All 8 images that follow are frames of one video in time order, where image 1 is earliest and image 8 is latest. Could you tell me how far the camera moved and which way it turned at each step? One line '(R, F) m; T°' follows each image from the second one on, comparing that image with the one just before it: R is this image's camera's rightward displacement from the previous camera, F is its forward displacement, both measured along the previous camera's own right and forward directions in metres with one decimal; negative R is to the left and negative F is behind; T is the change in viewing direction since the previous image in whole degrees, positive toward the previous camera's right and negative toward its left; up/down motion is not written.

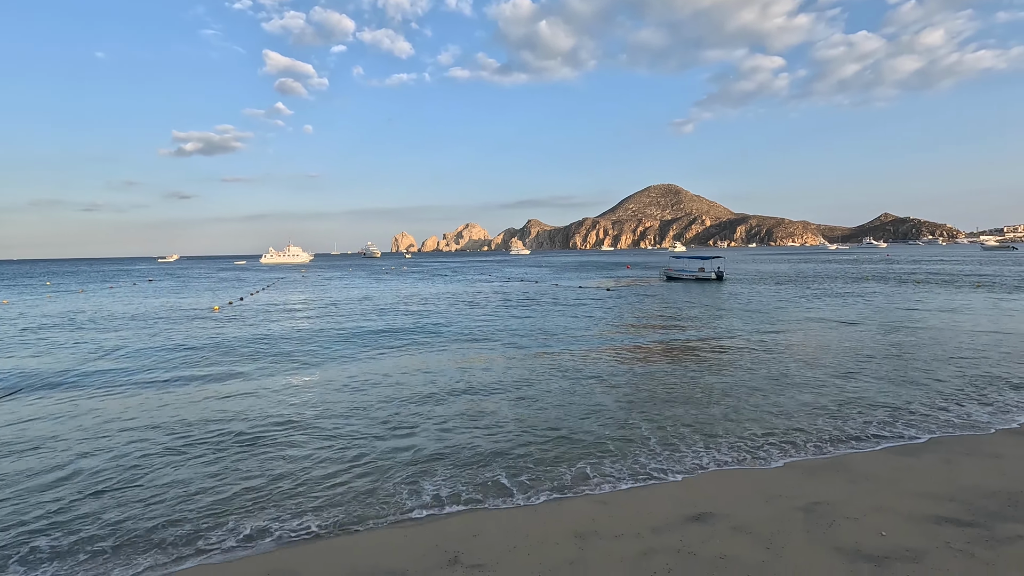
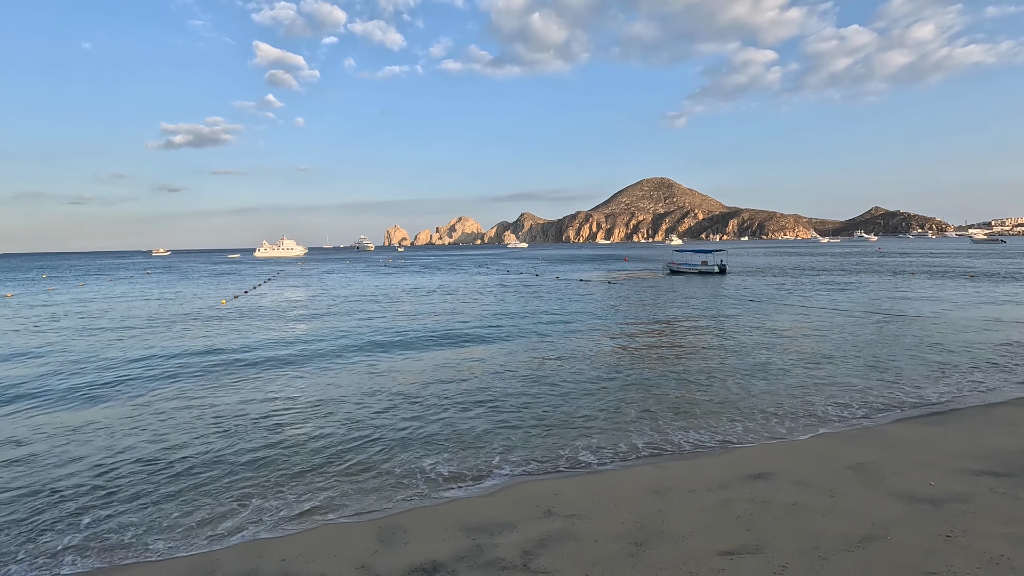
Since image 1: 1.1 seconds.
(-1.0, -0.5) m; +1°
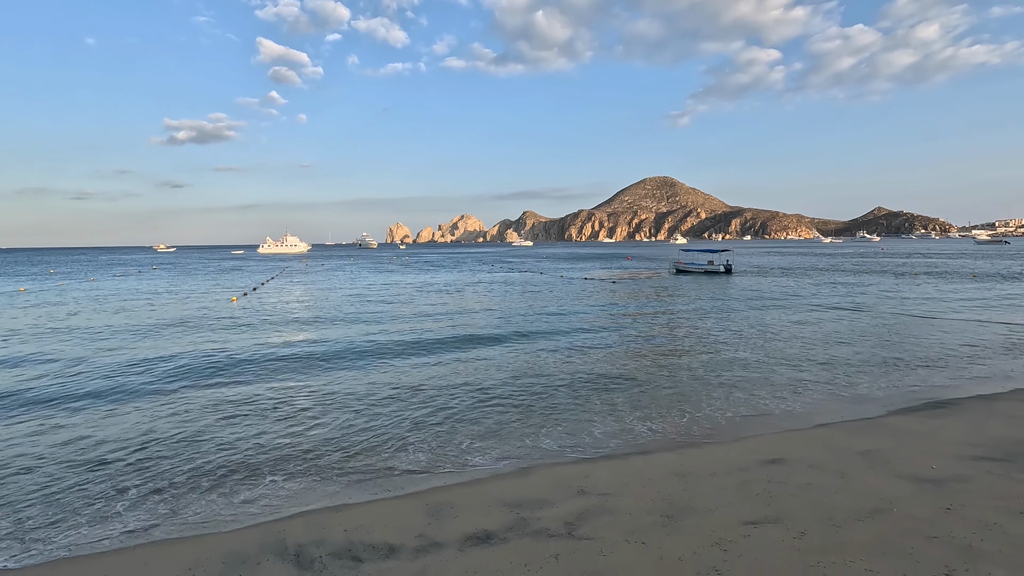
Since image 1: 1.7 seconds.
(-0.4, -0.5) m; 0°
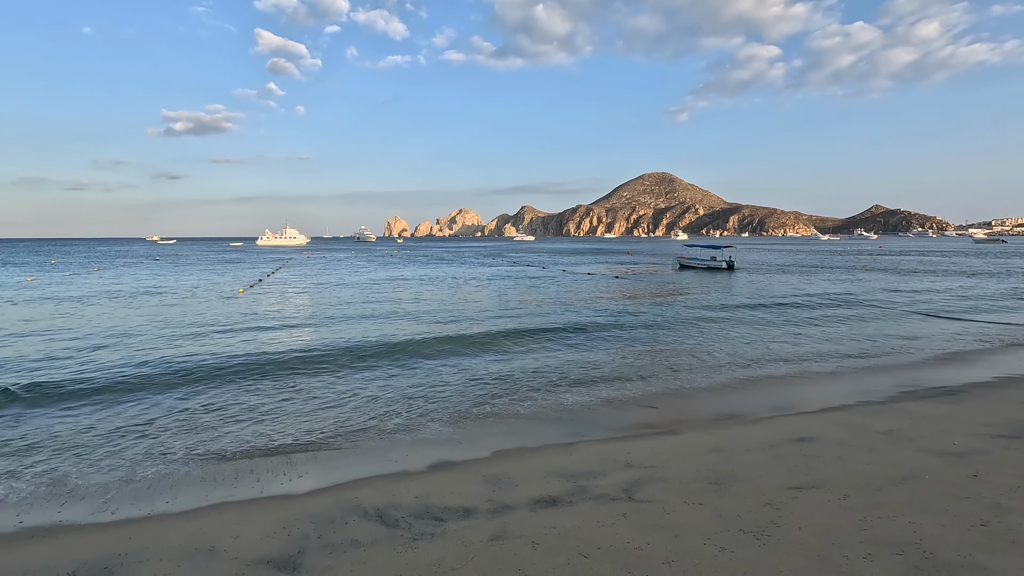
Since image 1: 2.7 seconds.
(-0.7, -0.4) m; 0°
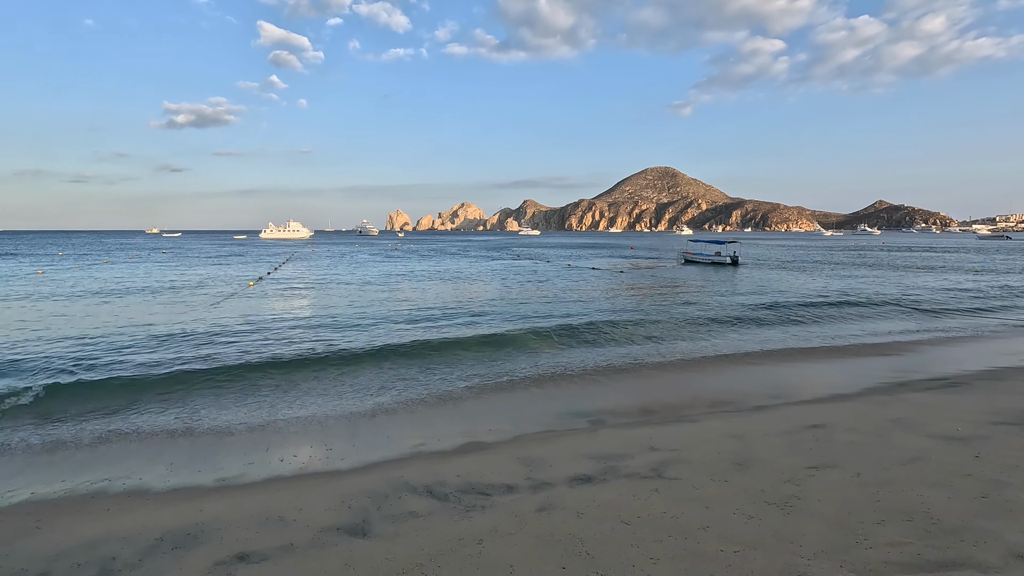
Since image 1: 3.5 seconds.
(-0.4, -0.4) m; 0°
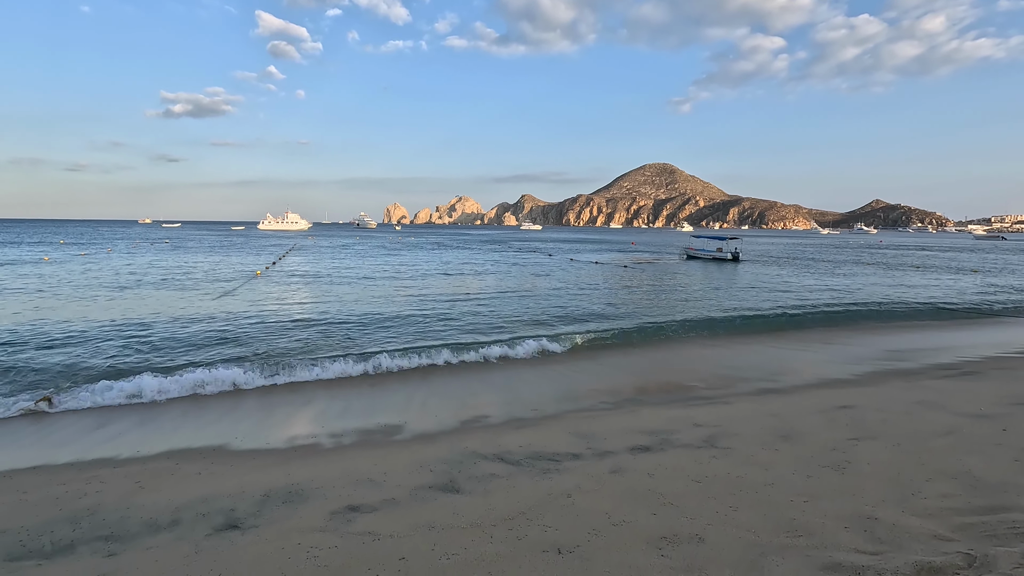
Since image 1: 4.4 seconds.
(-0.8, -0.4) m; 0°
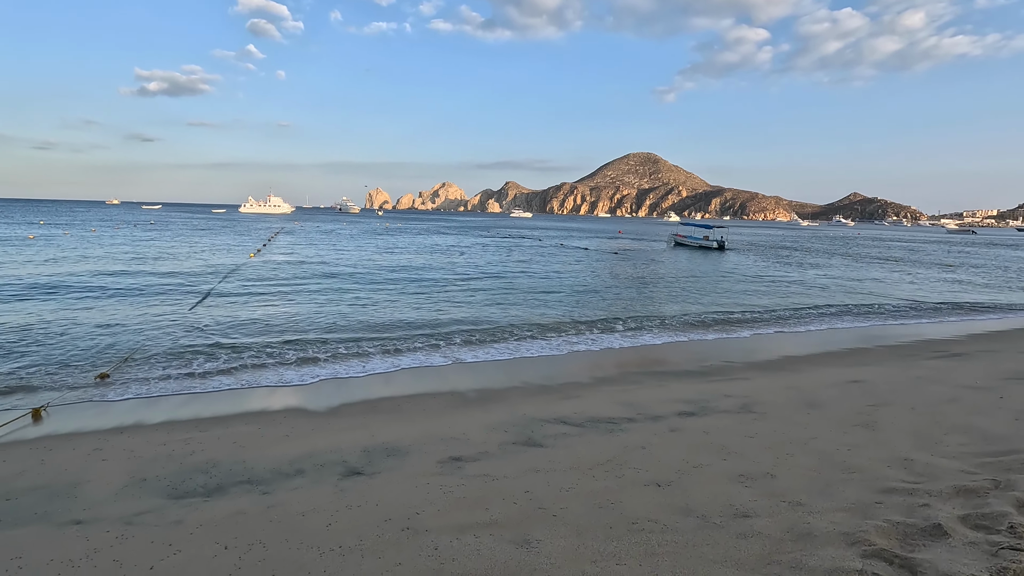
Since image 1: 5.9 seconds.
(-1.1, -0.6) m; +2°
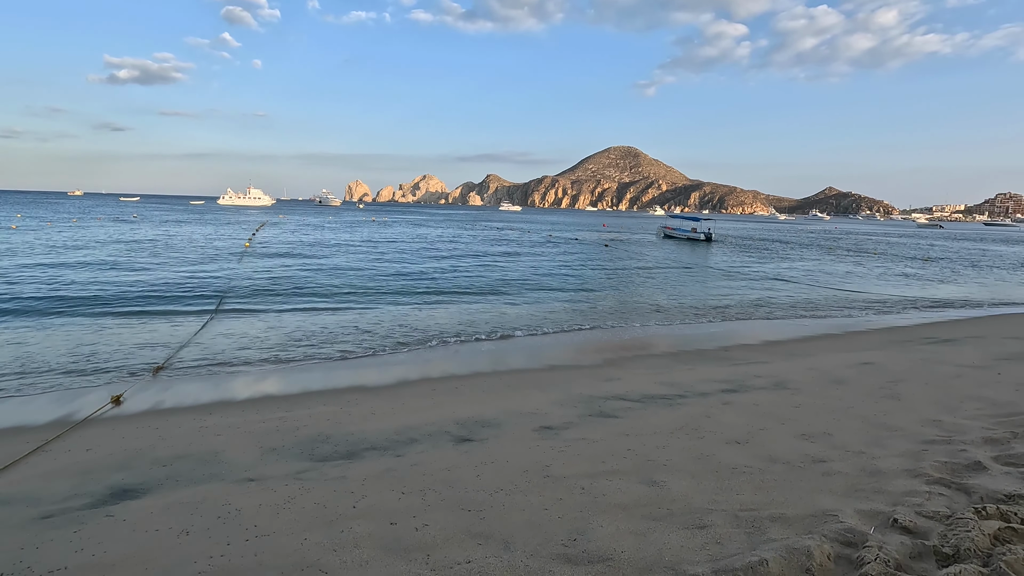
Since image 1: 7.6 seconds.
(-1.2, -0.7) m; +2°
